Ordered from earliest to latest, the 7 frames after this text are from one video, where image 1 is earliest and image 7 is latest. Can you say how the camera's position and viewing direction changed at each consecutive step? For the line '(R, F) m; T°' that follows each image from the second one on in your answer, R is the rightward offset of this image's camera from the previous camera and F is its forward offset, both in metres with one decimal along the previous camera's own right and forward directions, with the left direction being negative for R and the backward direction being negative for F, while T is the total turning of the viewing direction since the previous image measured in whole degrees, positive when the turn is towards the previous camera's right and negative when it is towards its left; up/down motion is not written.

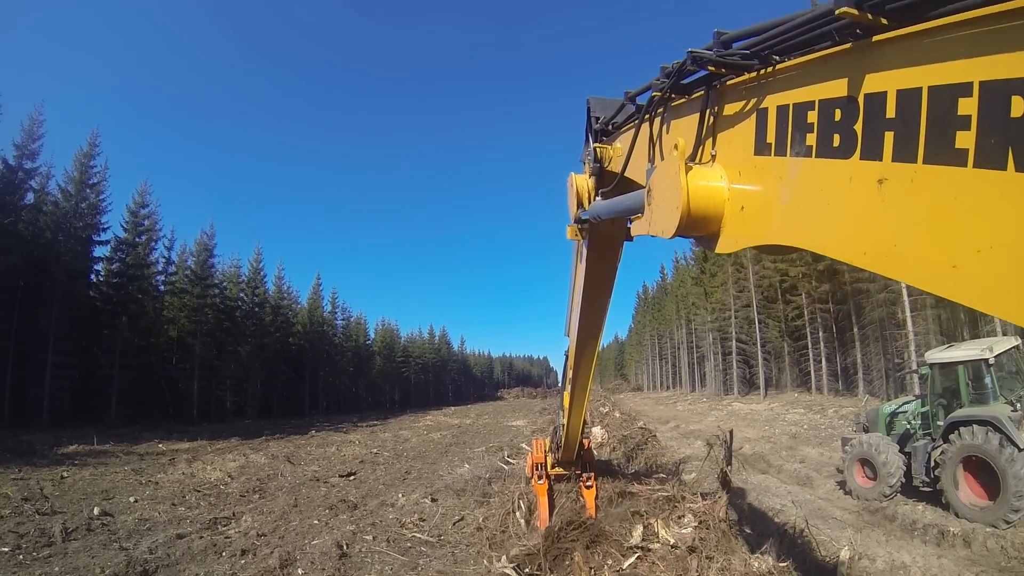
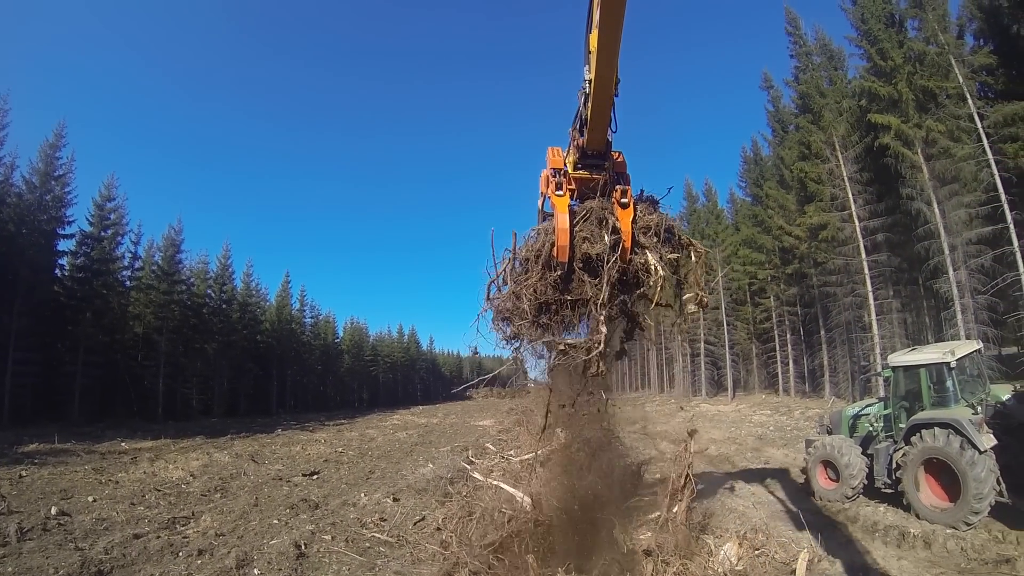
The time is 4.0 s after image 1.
(+0.3, +0.1) m; +1°
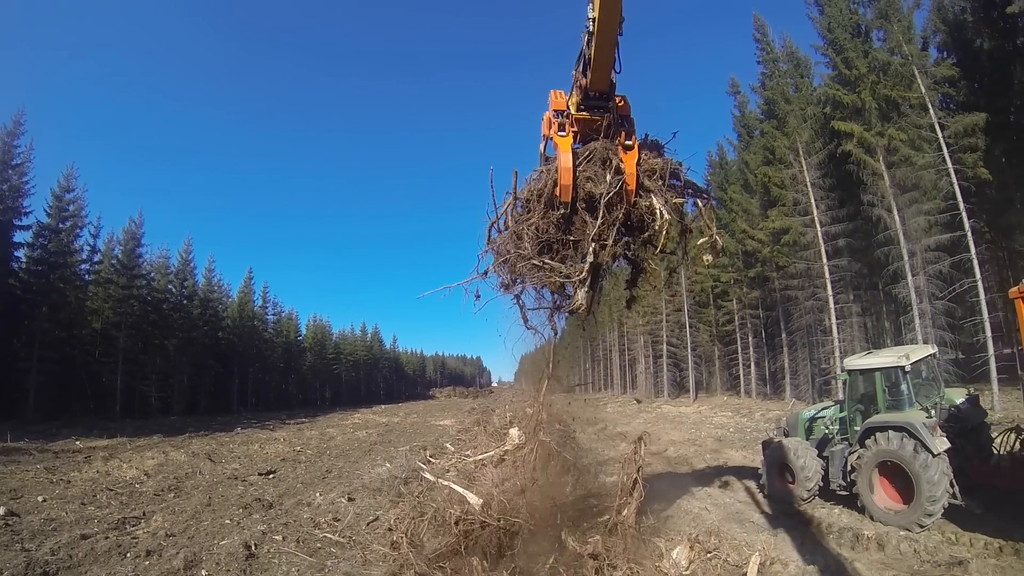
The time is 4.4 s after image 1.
(+0.3, +0.1) m; +2°
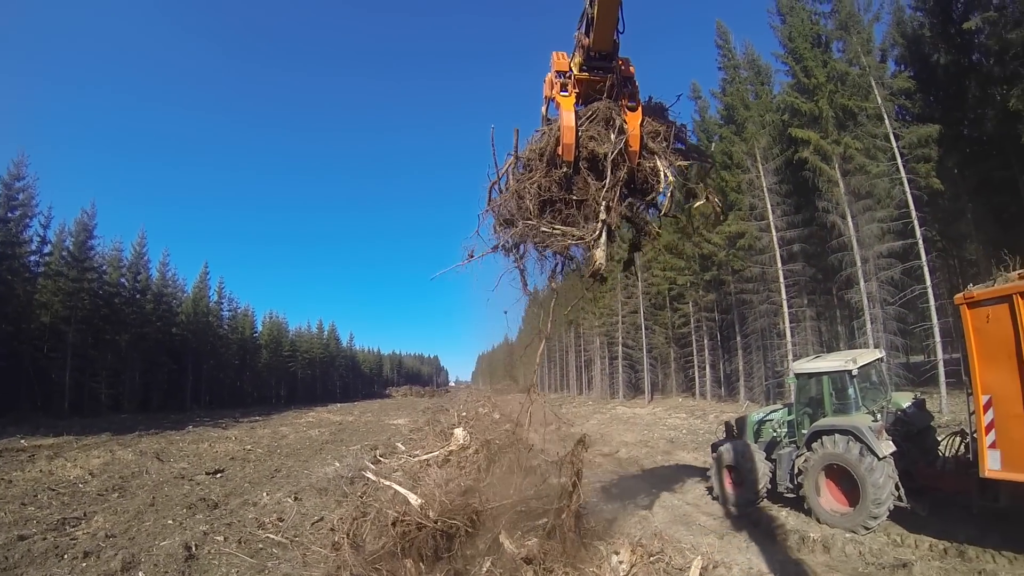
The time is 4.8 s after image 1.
(+0.4, 0.0) m; +2°
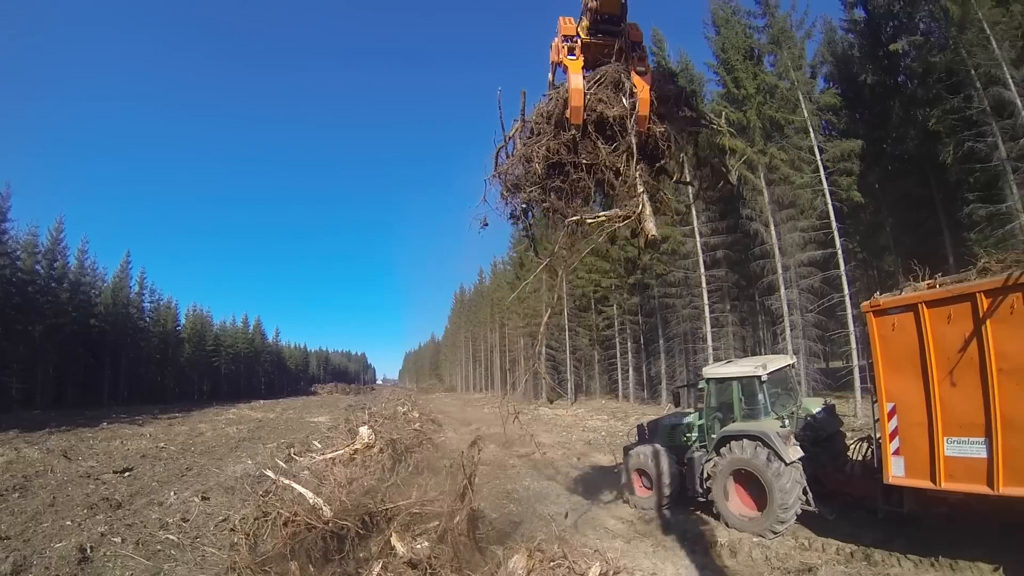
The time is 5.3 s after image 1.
(+0.7, 0.0) m; +3°
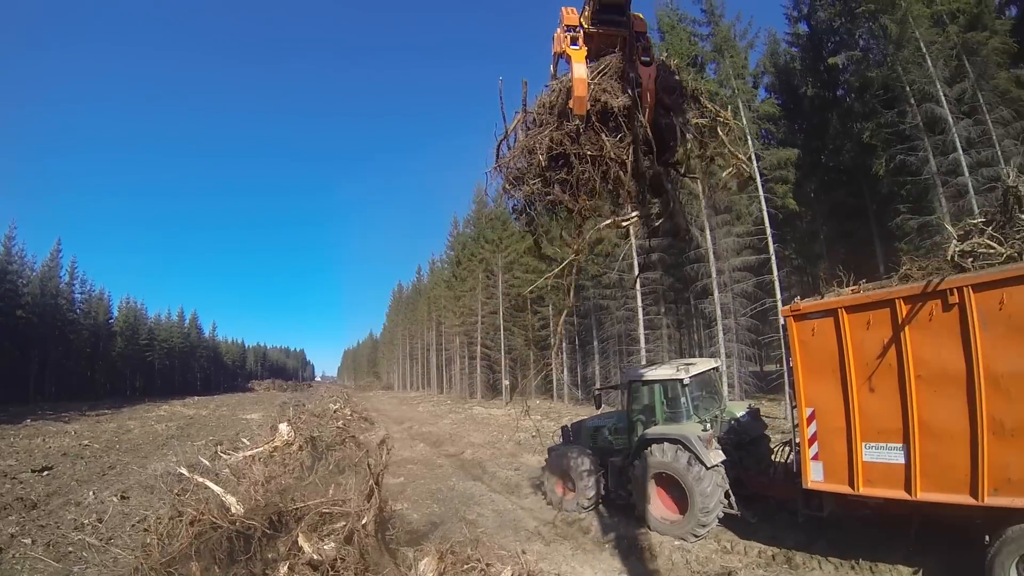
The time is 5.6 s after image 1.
(+0.6, -0.1) m; +3°
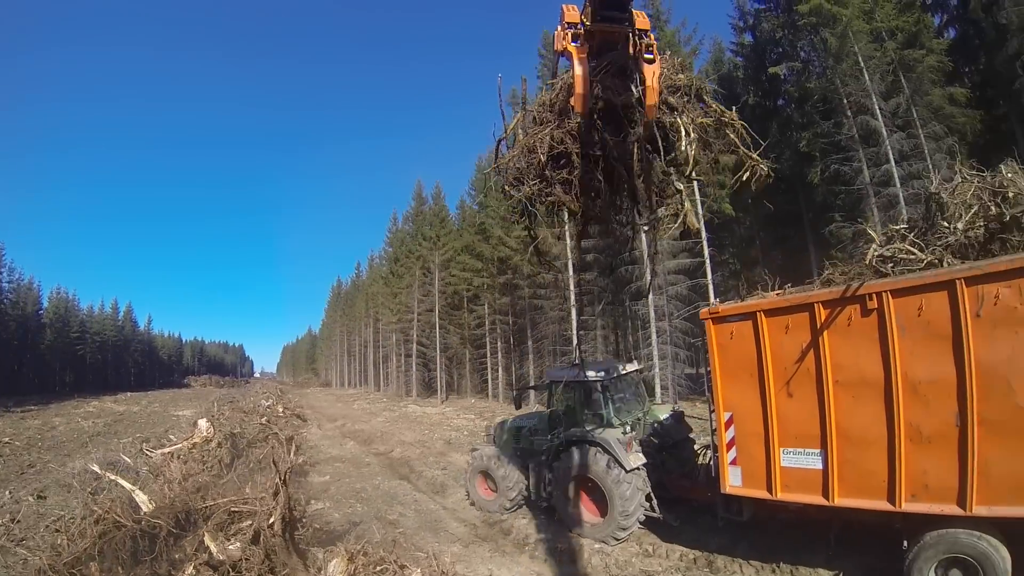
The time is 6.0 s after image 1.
(+0.6, -0.2) m; +3°
